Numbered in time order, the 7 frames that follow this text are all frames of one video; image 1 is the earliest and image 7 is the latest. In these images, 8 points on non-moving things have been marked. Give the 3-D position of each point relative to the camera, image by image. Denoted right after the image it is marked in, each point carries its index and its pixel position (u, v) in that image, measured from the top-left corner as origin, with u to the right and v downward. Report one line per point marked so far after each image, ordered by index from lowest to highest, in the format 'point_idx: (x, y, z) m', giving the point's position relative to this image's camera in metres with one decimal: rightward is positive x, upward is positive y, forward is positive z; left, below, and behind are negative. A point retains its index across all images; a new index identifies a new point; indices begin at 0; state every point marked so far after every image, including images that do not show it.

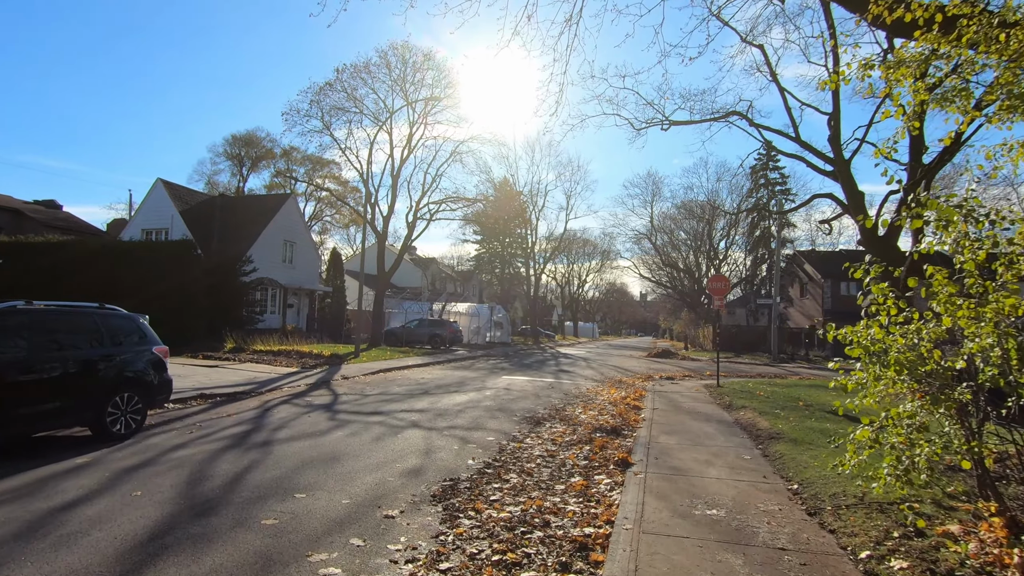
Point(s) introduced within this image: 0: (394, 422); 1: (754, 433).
0: (-2.1, -2.4, +9.6) m
1: (+4.0, -2.4, +9.0) m
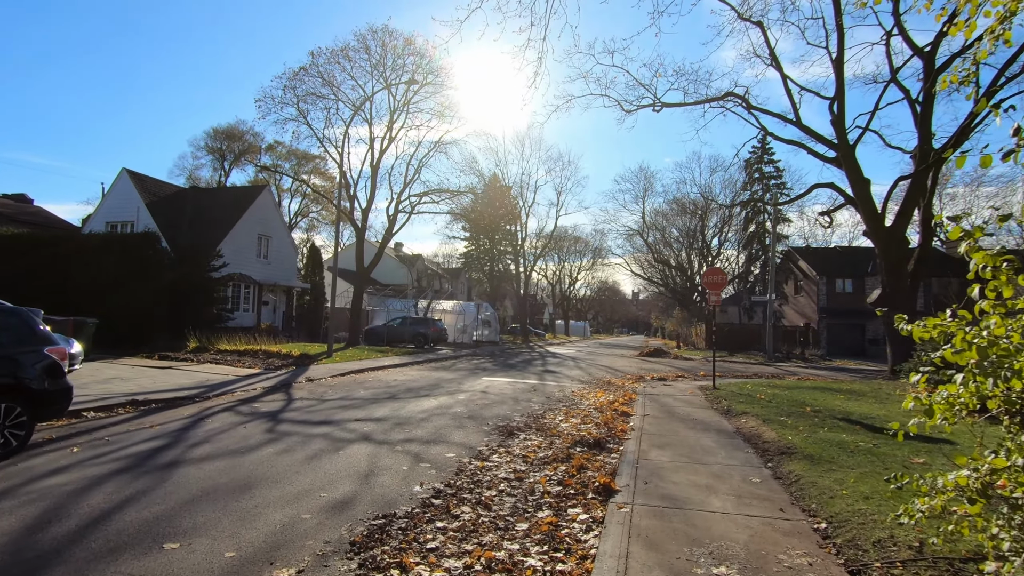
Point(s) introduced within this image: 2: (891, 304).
0: (-2.6, -2.2, +8.2) m
1: (+3.5, -2.2, +7.7) m
2: (+11.1, -0.5, +15.9) m
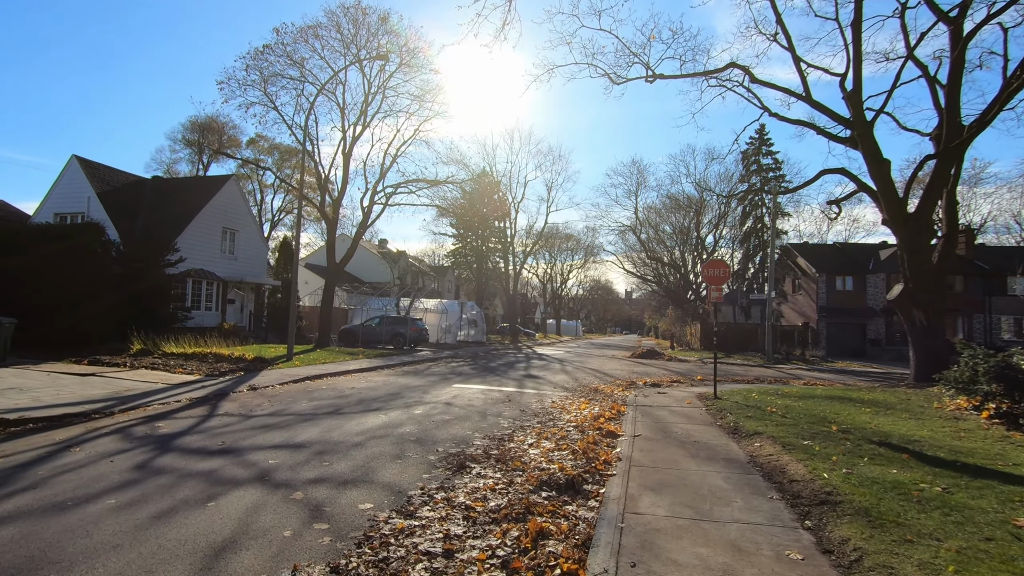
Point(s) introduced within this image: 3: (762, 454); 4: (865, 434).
0: (-3.2, -2.1, +6.2) m
1: (+2.9, -2.1, +5.7) m
2: (+10.4, -0.3, +14.1) m
3: (+3.4, -2.2, +7.3) m
4: (+5.3, -2.2, +8.2) m
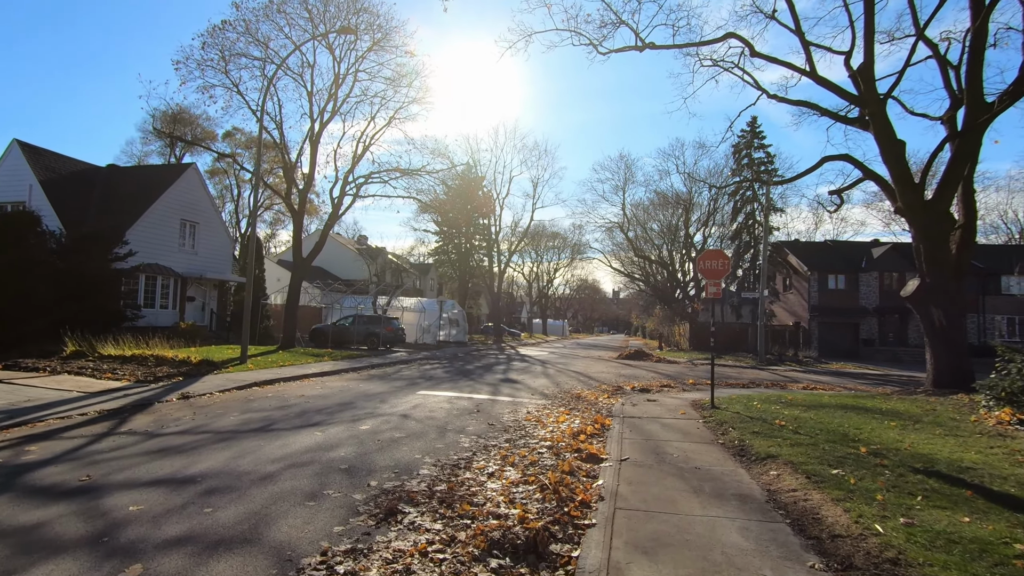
0: (-3.7, -2.0, +4.5) m
1: (+2.5, -2.0, +4.2) m
2: (+9.7, -0.2, +12.7) m
3: (+2.9, -2.1, +5.7) m
4: (+4.8, -2.1, +6.6) m
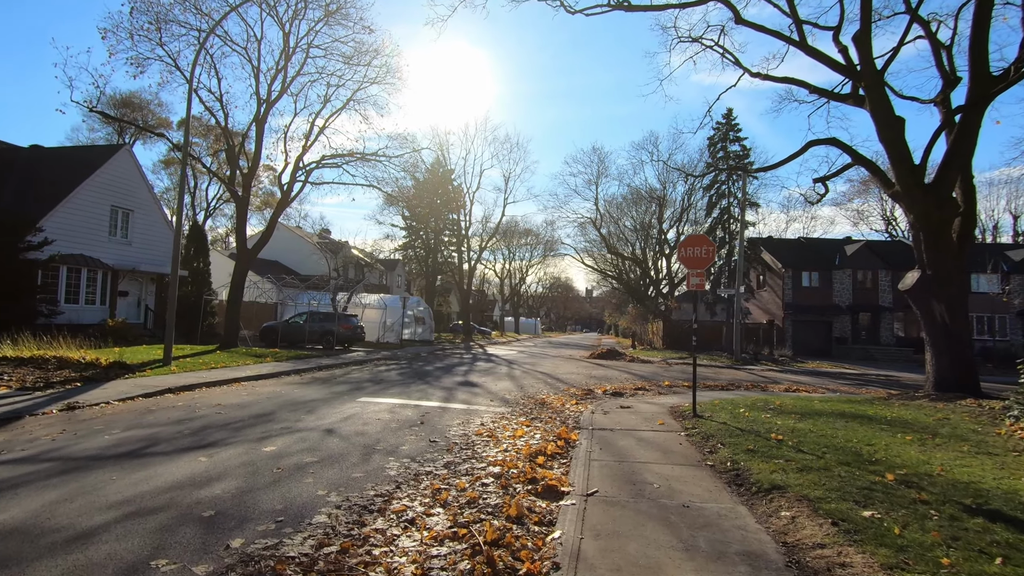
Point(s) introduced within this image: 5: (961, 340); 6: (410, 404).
0: (-4.2, -1.8, +2.6) m
1: (+1.9, -1.9, +2.6) m
2: (+8.8, -0.1, +11.4) m
3: (+2.3, -2.0, +4.2) m
4: (+4.1, -1.9, +5.2) m
5: (+9.2, -1.1, +11.1) m
6: (-2.1, -2.4, +11.2) m
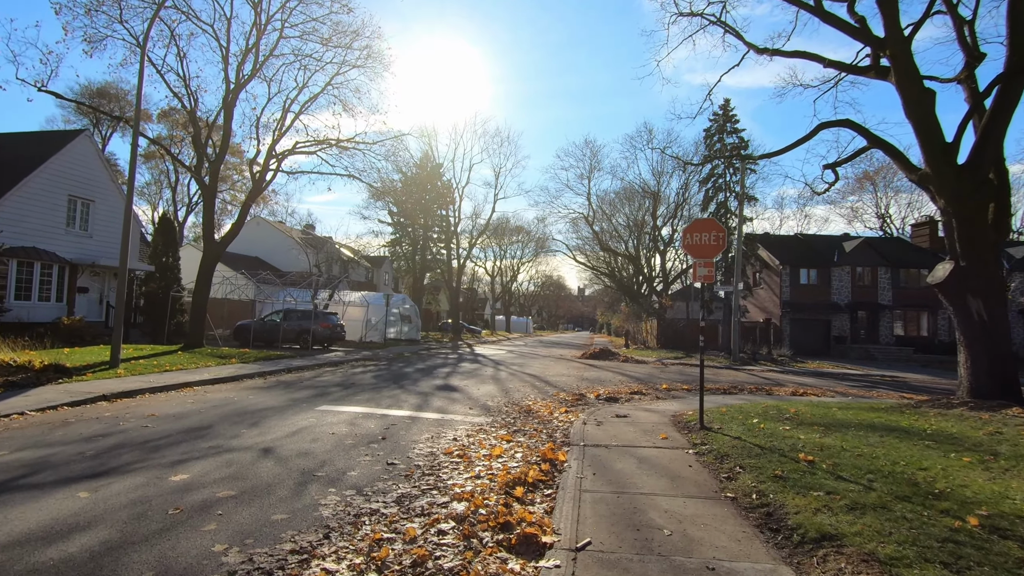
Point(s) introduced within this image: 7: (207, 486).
0: (-4.5, -1.7, +1.2) m
1: (+1.7, -1.7, +1.2) m
2: (+8.5, +0.1, +10.2) m
3: (+2.0, -1.9, +2.8) m
4: (+3.9, -1.8, +3.9) m
5: (+8.8, -0.9, +9.8) m
6: (-2.5, -2.3, +9.8) m
7: (-3.1, -2.0, +5.5) m
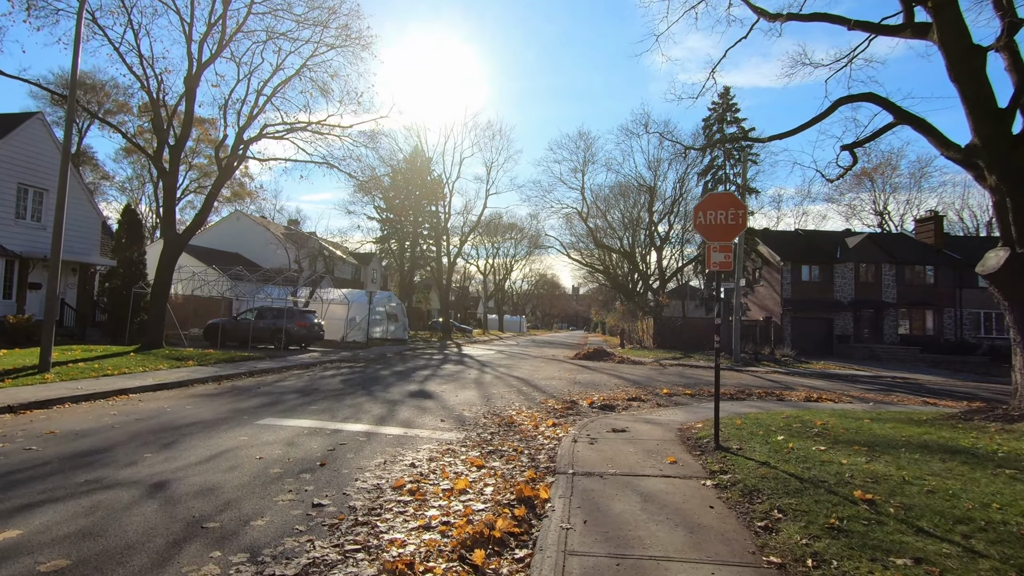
0: (-4.7, -1.5, -0.4) m
1: (+1.4, -1.6, -0.3) m
2: (+8.1, +0.2, +8.7) m
3: (+1.7, -1.7, +1.3) m
4: (+3.6, -1.7, +2.3) m
5: (+8.5, -0.8, +8.3) m
6: (-2.8, -2.1, +8.2) m
7: (-3.4, -1.9, +3.9) m
